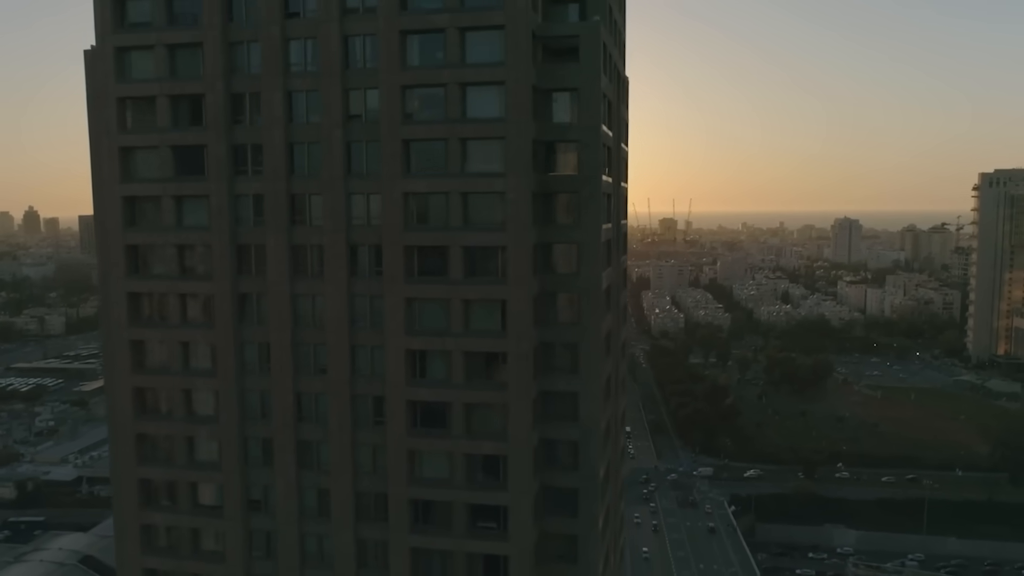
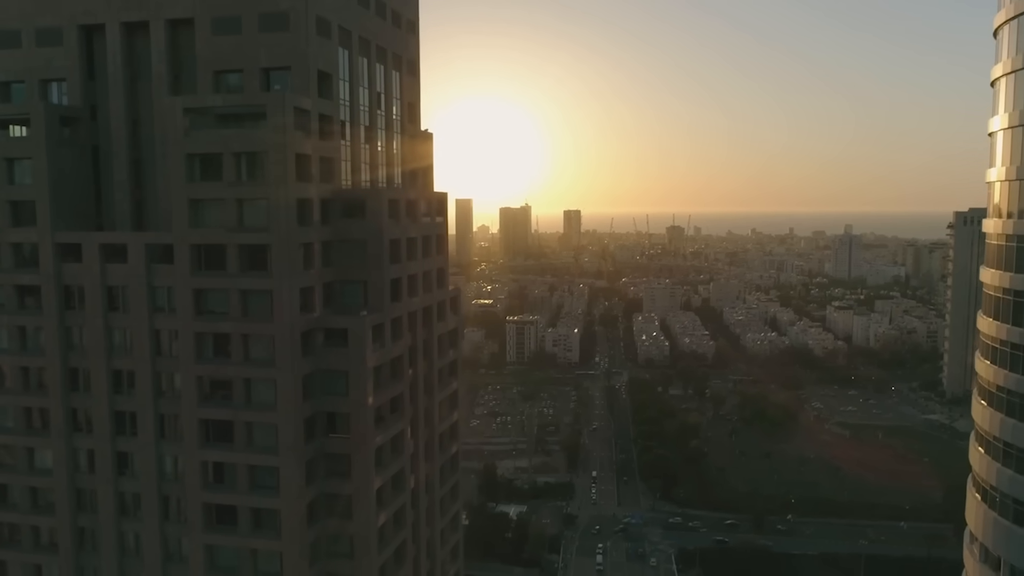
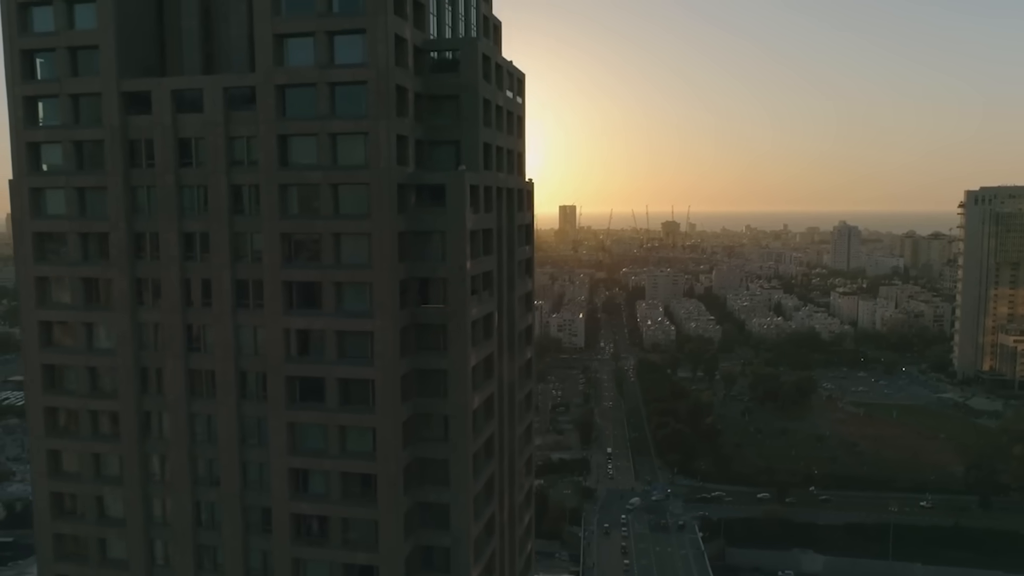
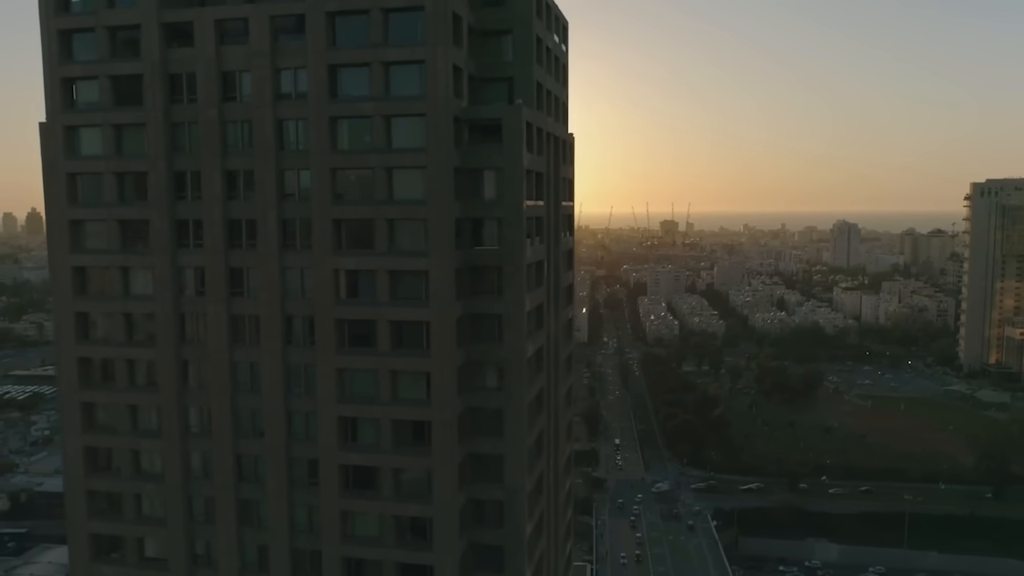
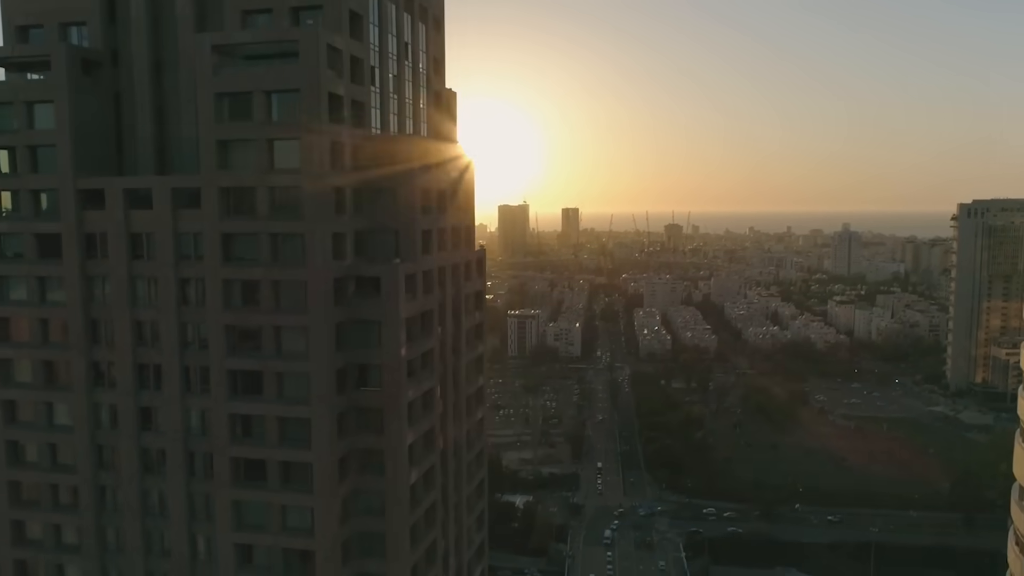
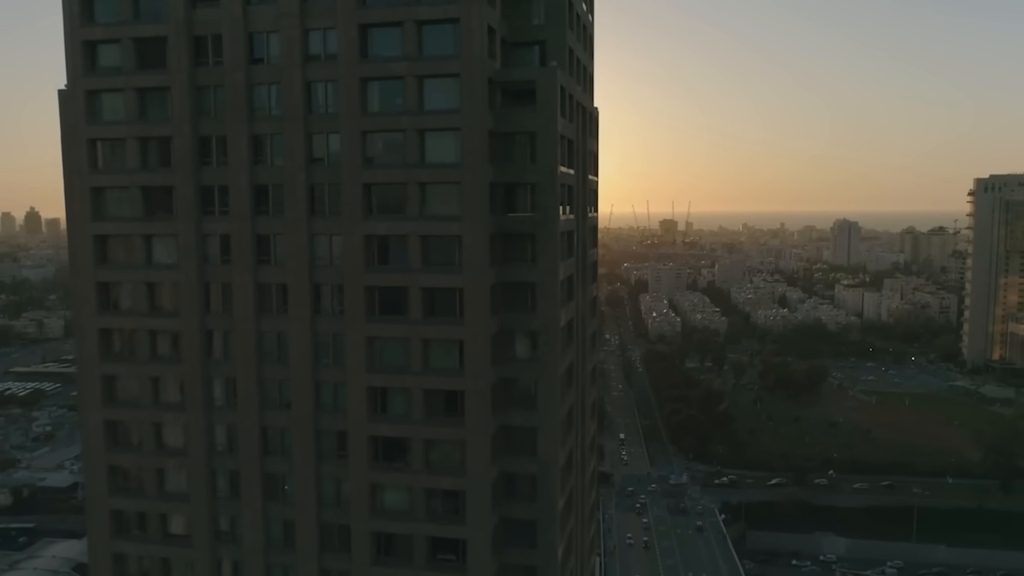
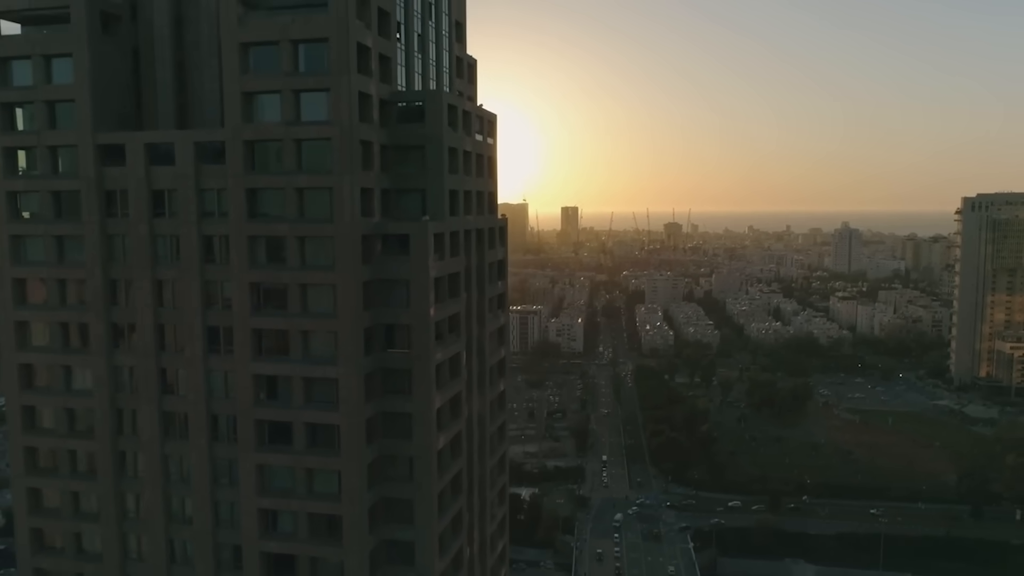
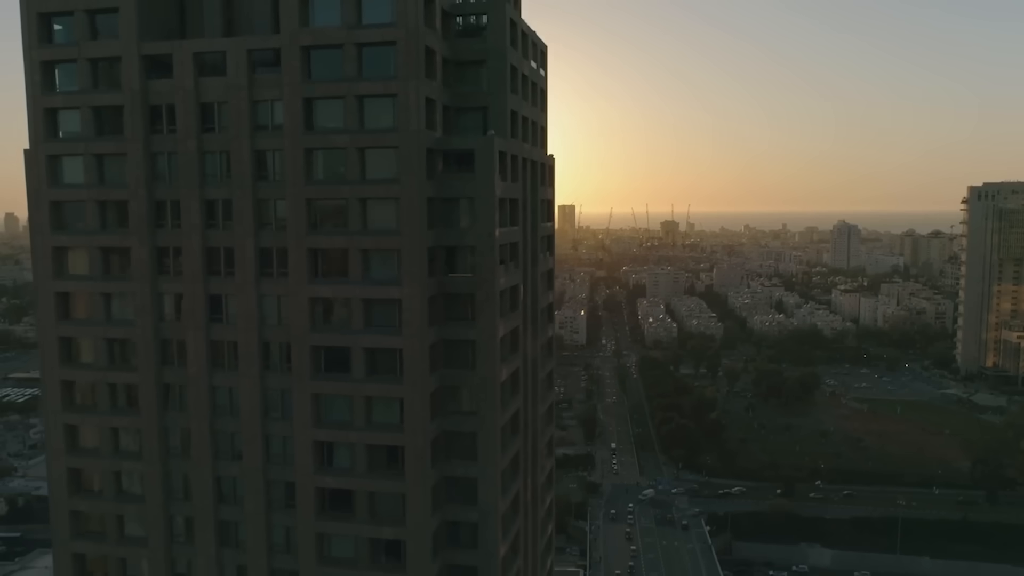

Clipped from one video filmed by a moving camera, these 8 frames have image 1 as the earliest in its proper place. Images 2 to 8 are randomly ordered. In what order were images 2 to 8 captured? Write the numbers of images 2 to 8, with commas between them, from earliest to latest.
6, 4, 8, 3, 7, 5, 2
